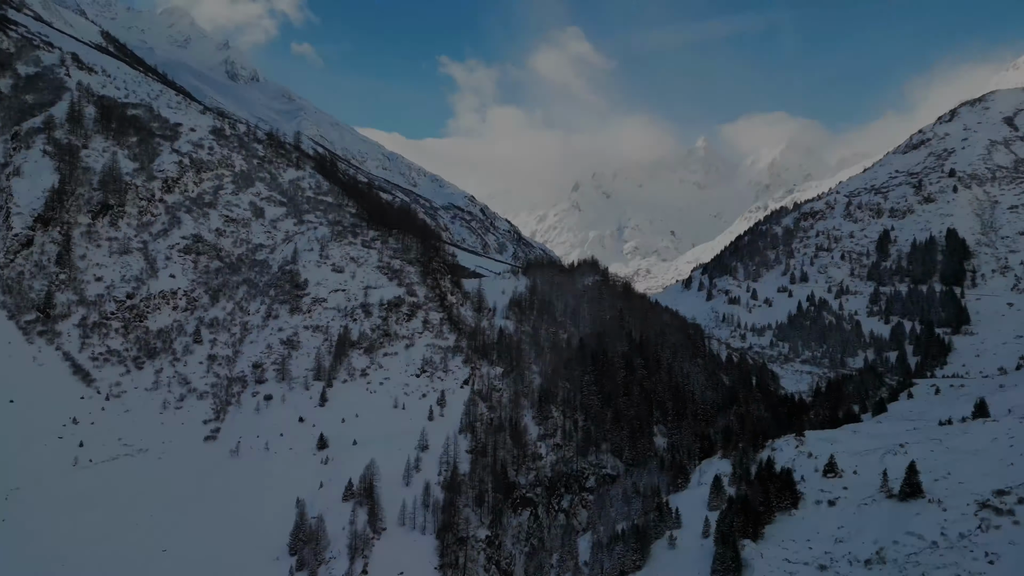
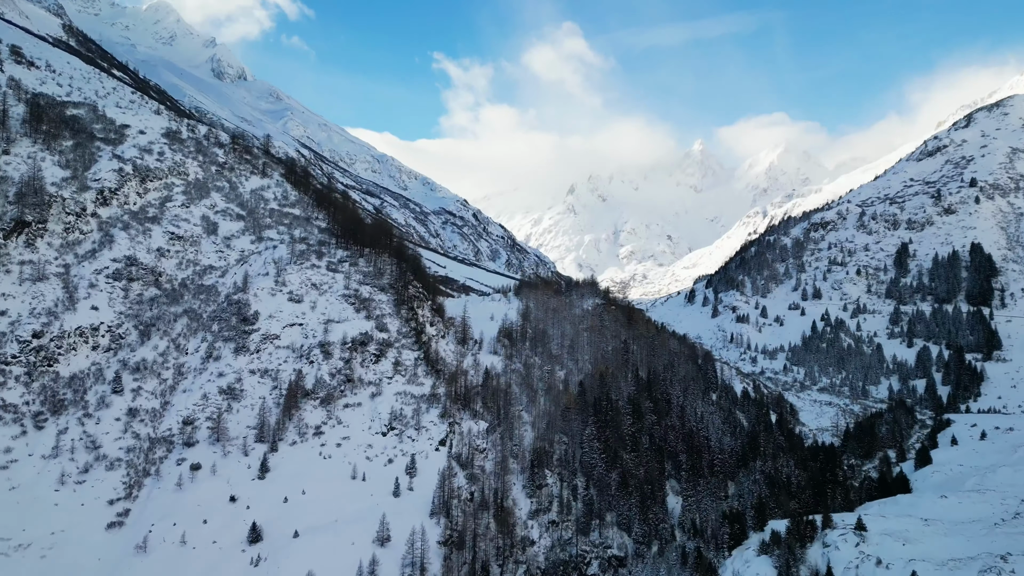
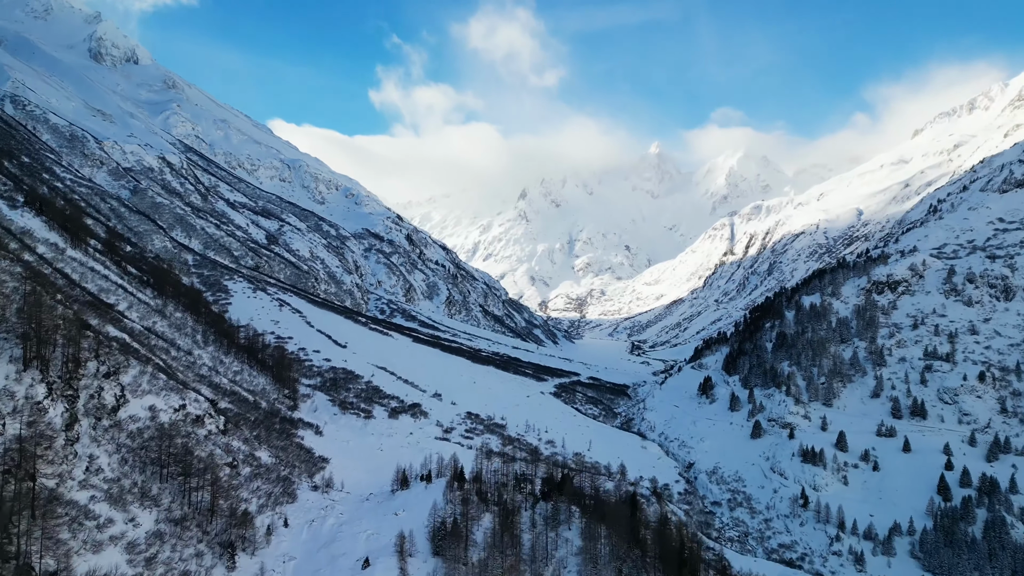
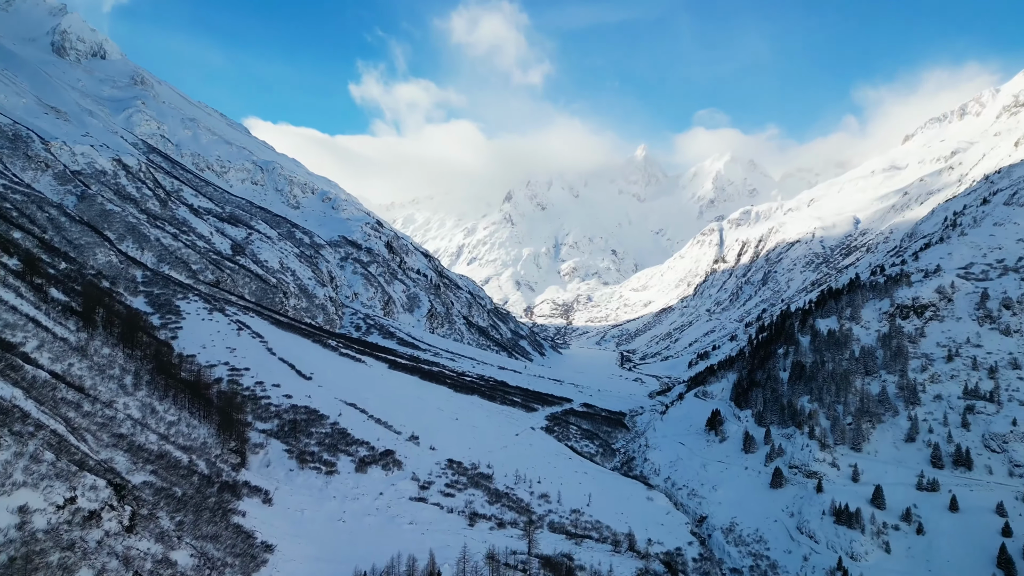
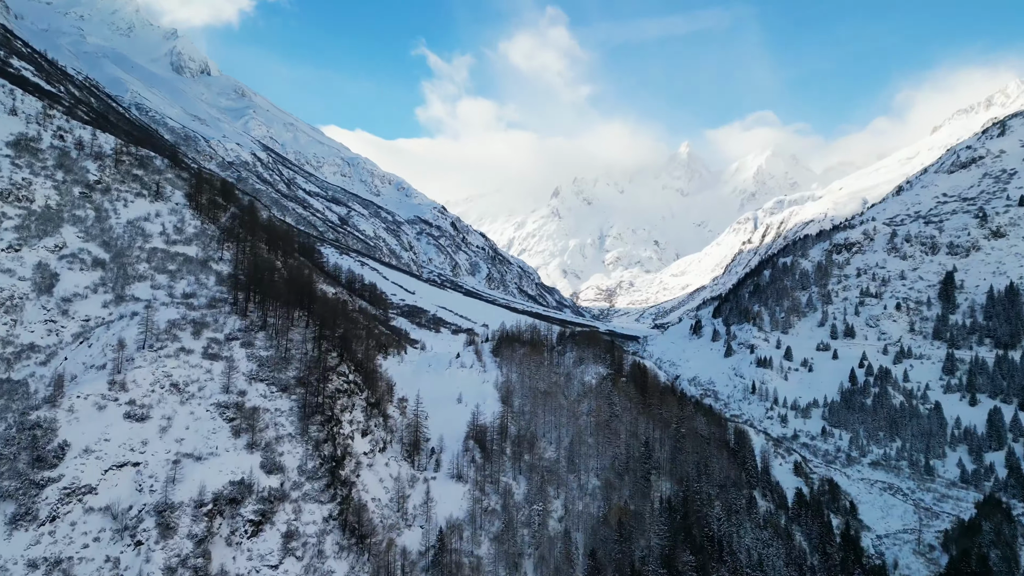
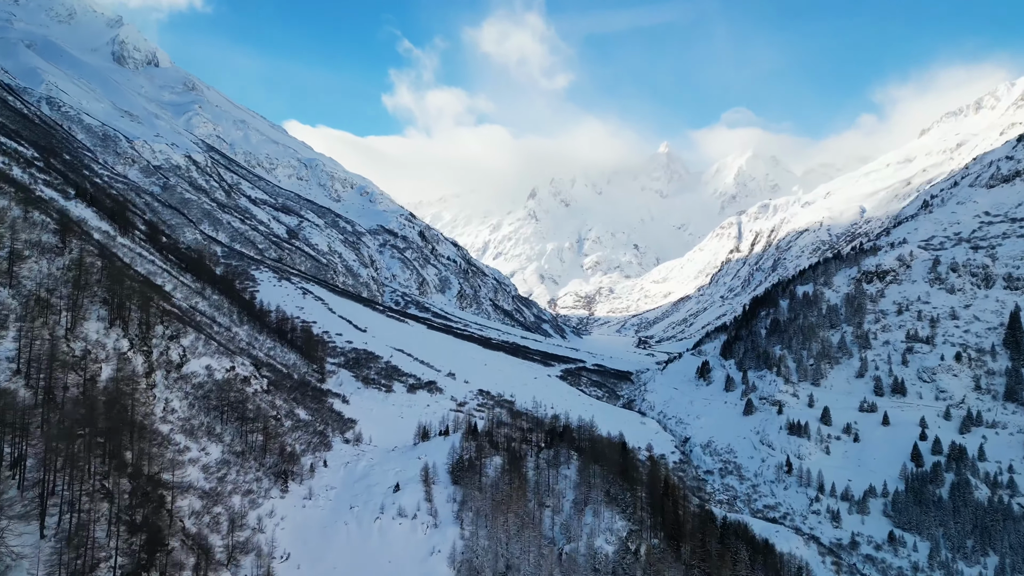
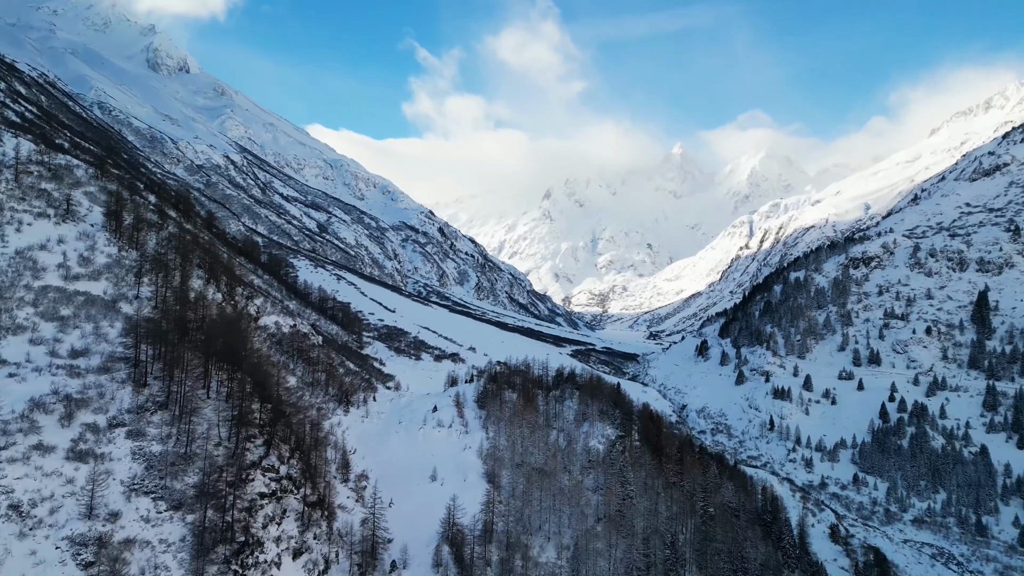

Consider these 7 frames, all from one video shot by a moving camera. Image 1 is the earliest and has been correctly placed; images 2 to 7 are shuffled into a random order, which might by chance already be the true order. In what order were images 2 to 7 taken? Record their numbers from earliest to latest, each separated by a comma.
2, 5, 7, 6, 3, 4
